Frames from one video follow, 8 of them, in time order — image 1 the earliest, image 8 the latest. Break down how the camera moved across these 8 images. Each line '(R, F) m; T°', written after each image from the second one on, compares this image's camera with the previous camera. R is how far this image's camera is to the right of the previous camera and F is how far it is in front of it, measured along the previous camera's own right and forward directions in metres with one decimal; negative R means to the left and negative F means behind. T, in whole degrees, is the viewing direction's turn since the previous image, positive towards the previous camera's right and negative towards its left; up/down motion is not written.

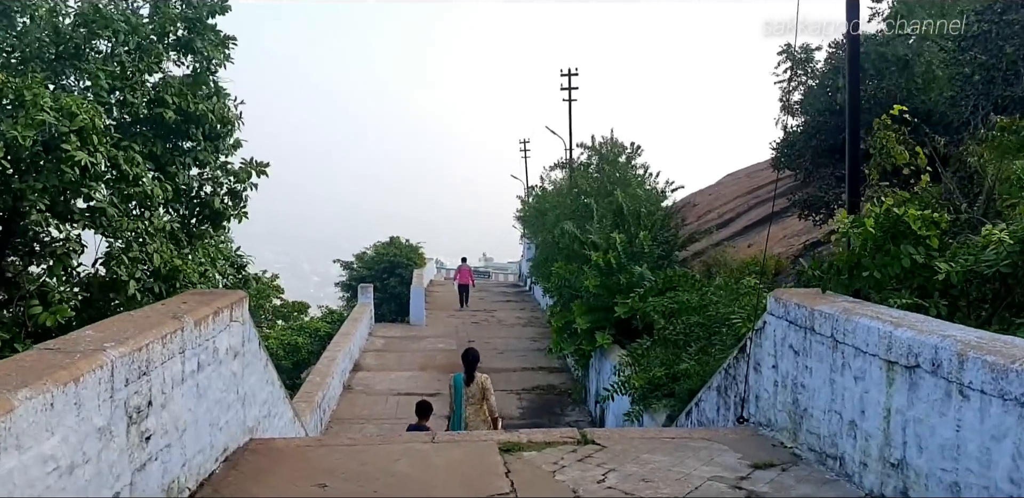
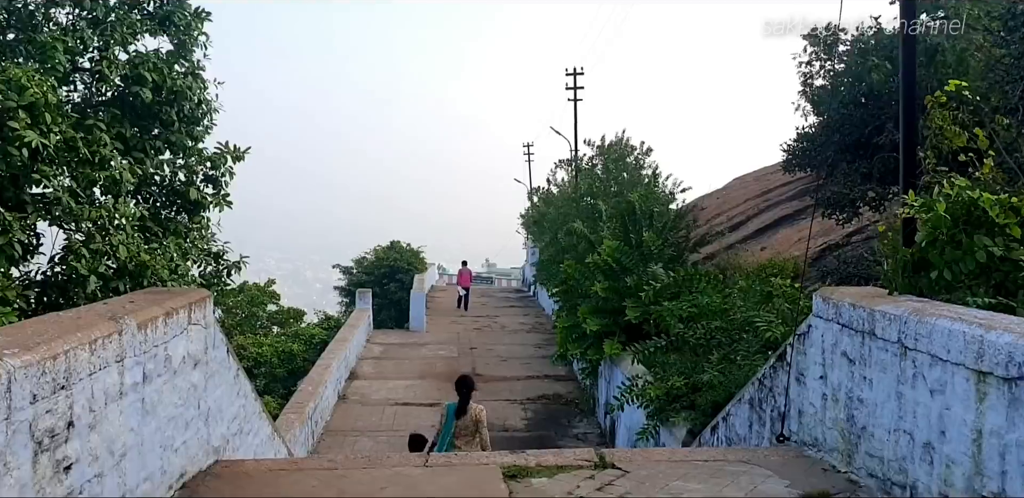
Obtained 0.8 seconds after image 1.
(0.0, +0.6) m; 0°
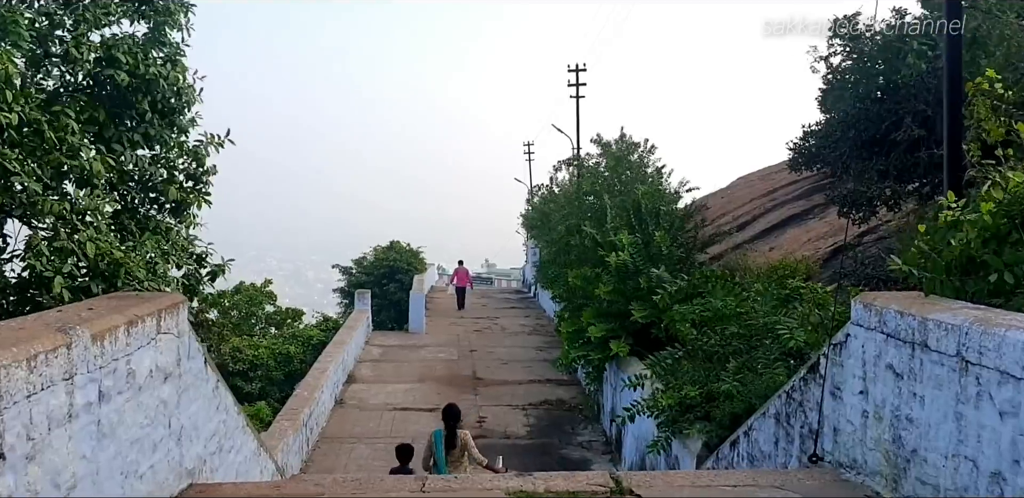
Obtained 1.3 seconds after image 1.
(0.0, +0.4) m; 0°
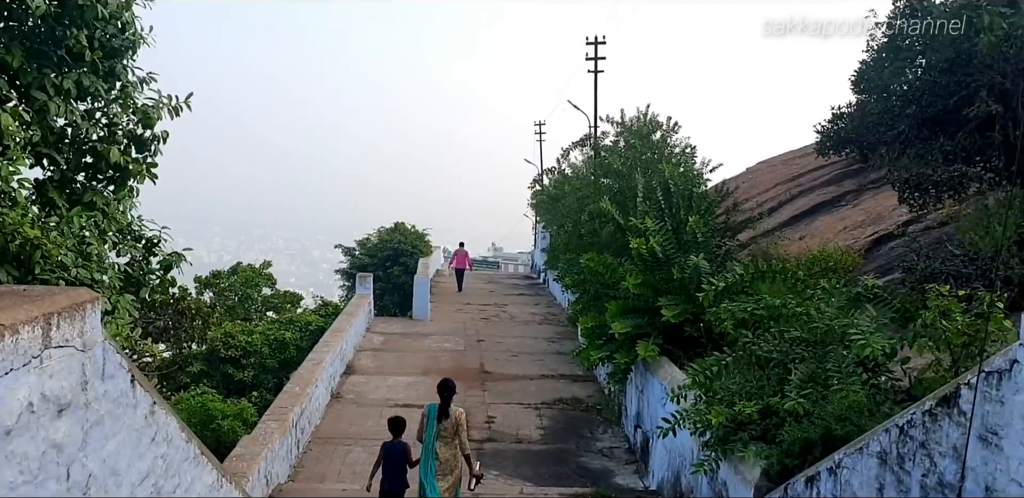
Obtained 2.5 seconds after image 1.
(-0.1, +1.0) m; 0°
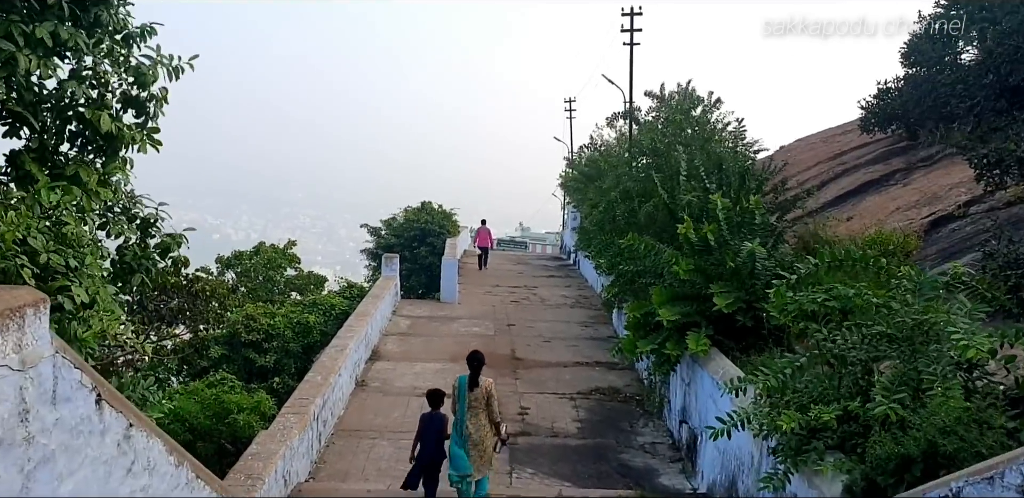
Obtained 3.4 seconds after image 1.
(-0.1, +0.6) m; -2°
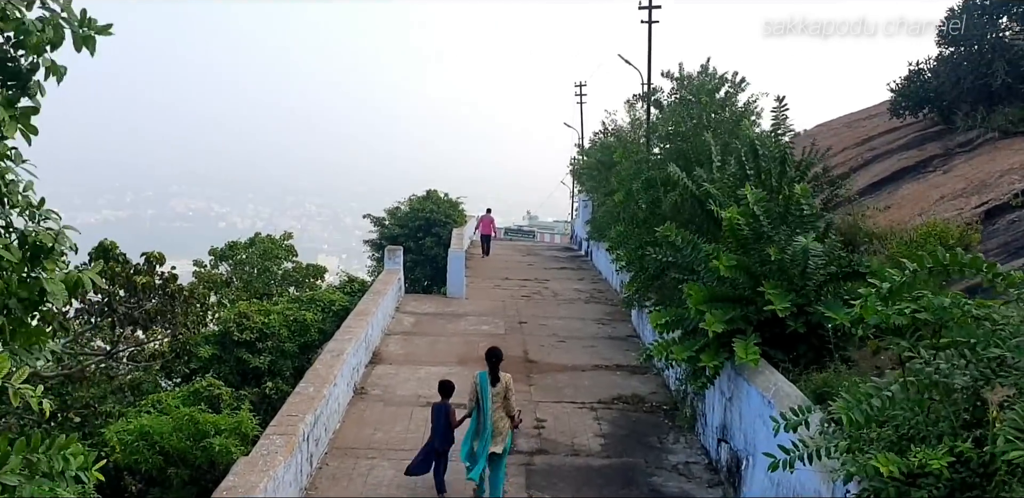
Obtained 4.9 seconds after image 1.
(-0.1, +0.9) m; 0°
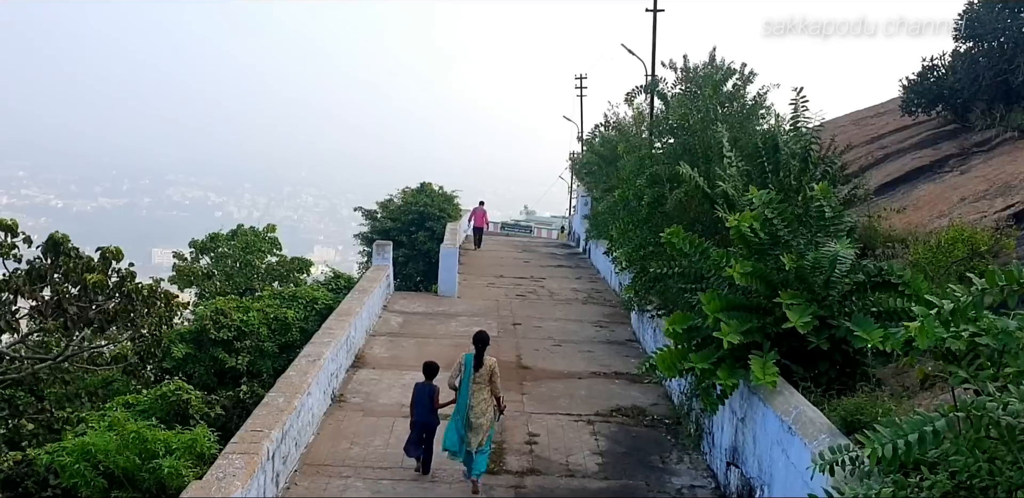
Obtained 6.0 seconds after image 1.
(0.0, +0.7) m; 0°
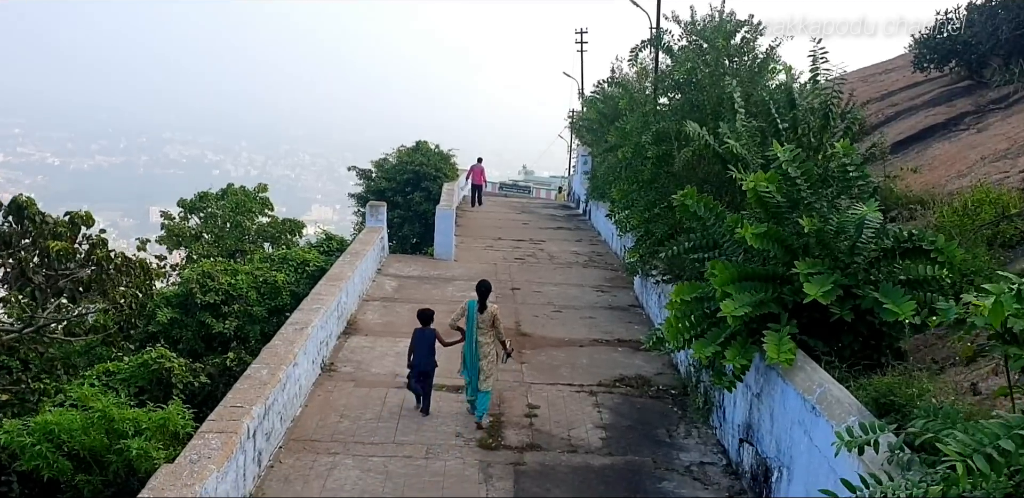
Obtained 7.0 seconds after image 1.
(0.0, +0.5) m; 0°
